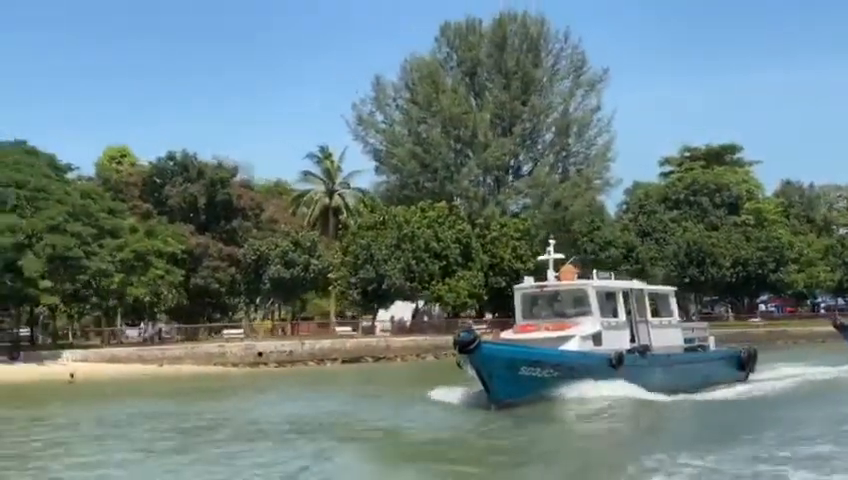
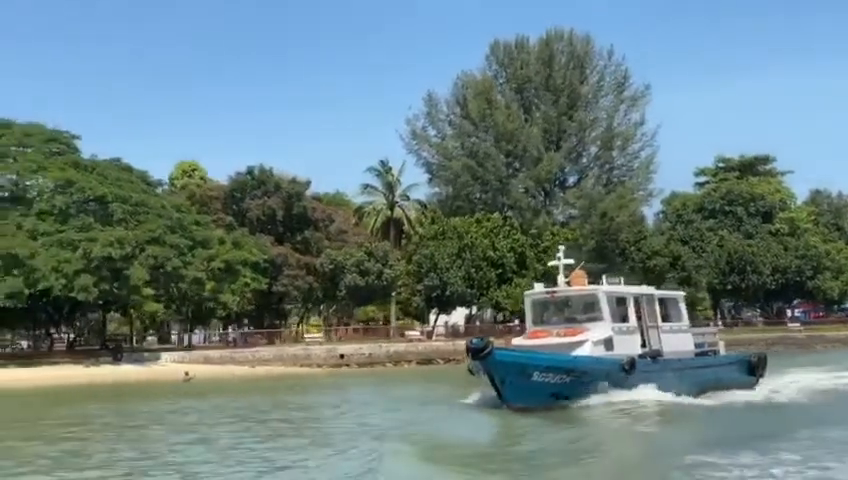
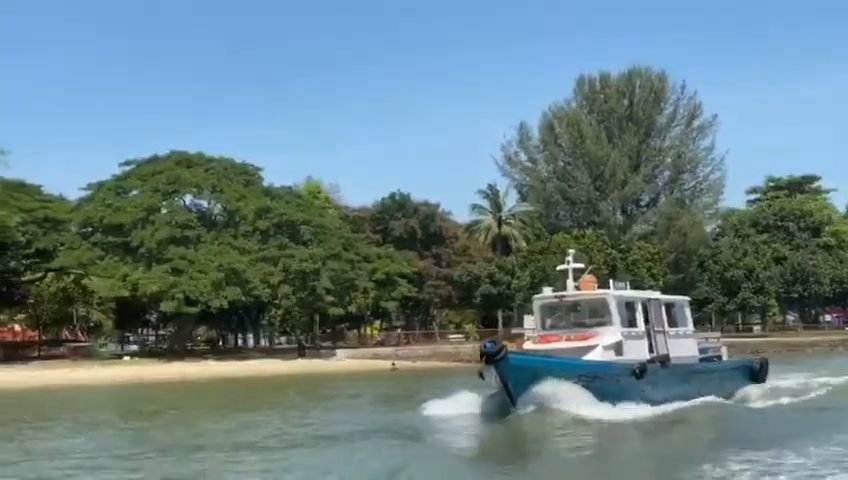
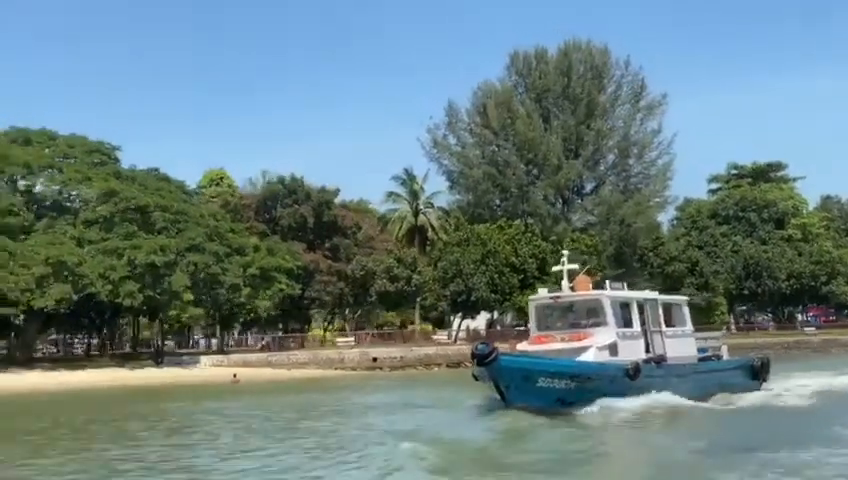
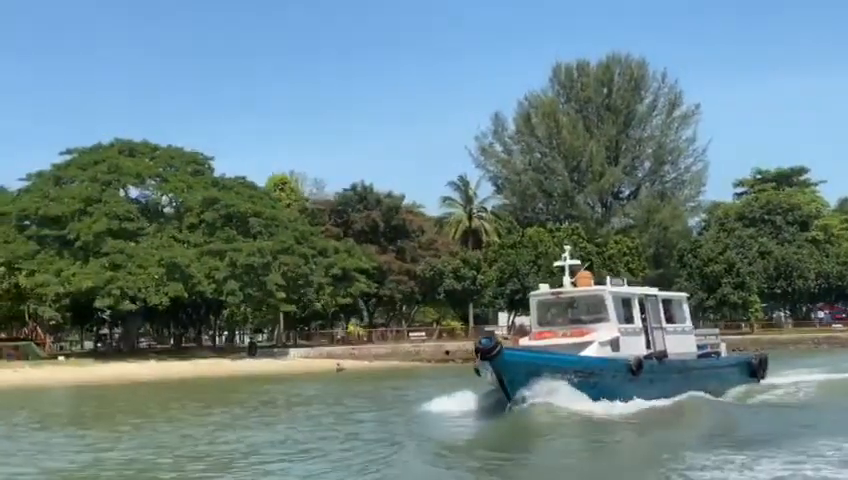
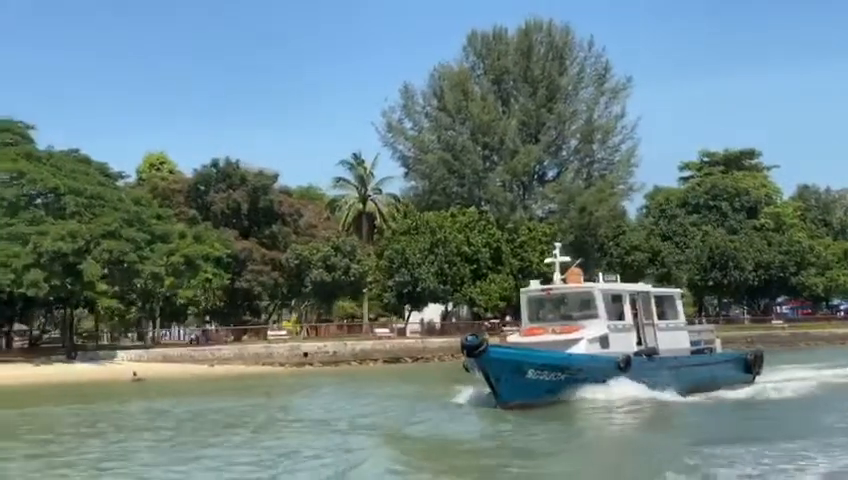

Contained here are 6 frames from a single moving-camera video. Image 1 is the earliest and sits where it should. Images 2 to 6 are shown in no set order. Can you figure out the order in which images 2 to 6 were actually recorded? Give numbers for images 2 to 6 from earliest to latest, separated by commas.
6, 2, 4, 5, 3
